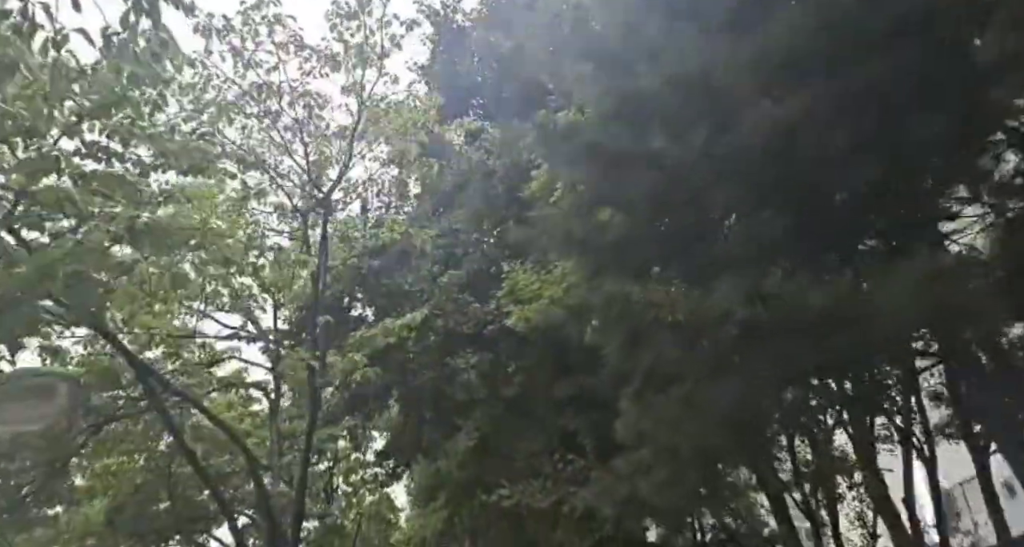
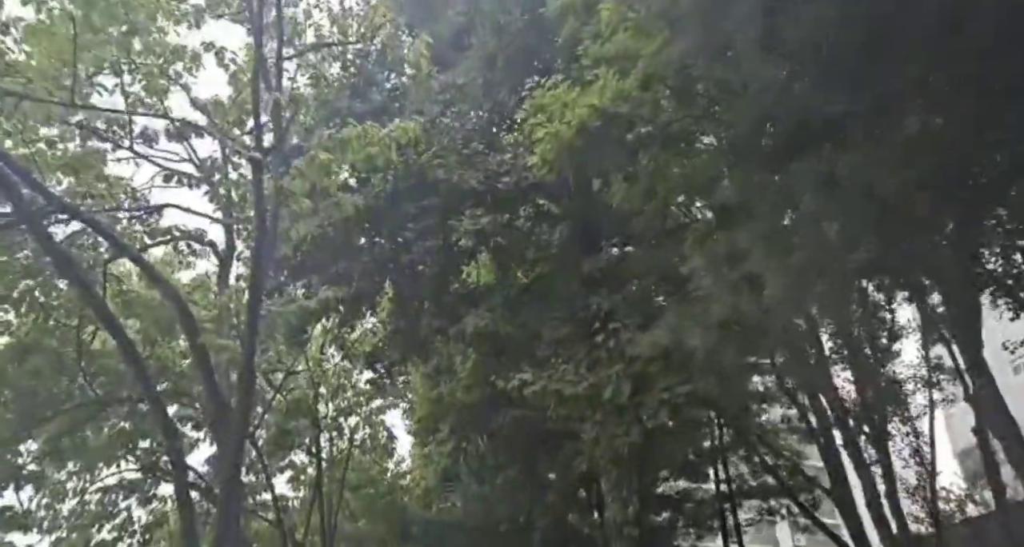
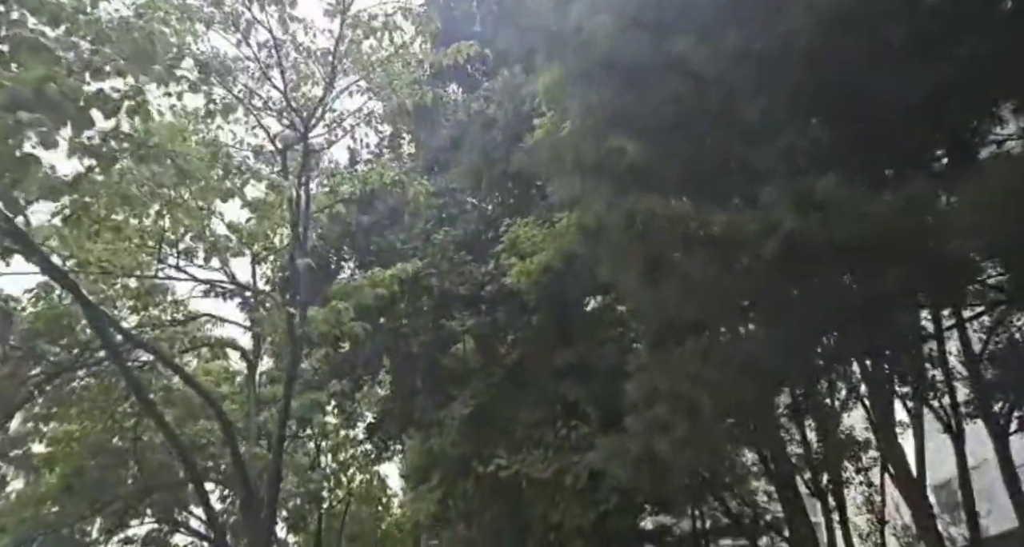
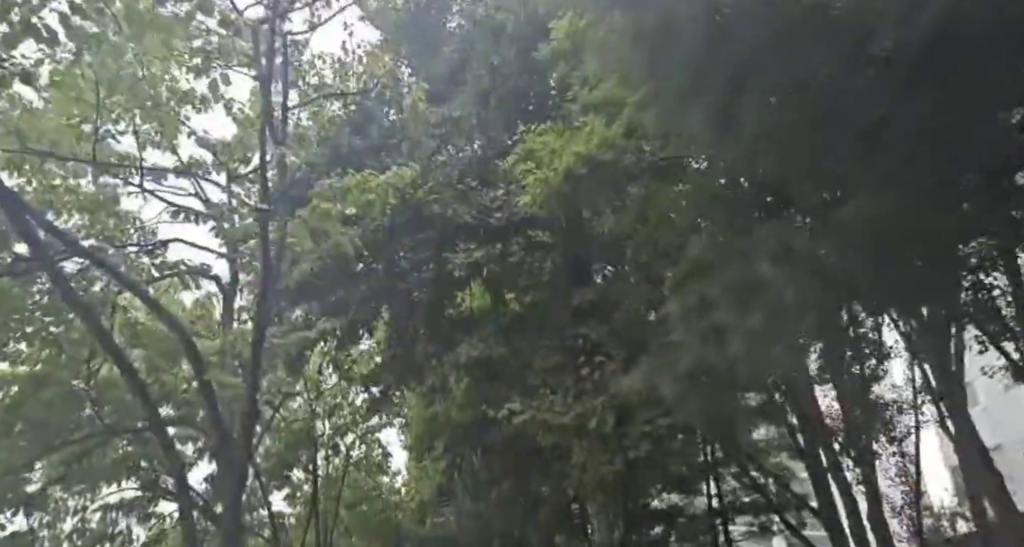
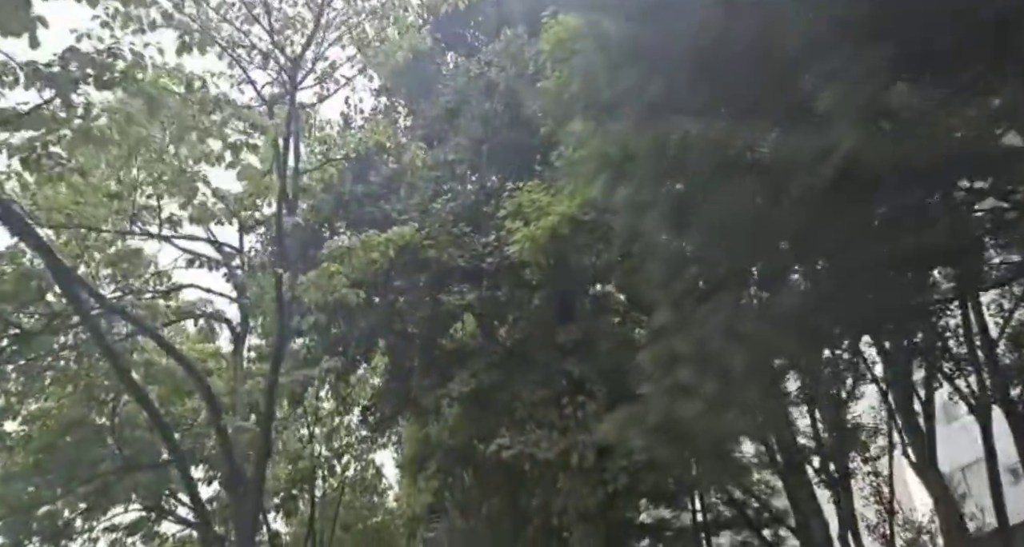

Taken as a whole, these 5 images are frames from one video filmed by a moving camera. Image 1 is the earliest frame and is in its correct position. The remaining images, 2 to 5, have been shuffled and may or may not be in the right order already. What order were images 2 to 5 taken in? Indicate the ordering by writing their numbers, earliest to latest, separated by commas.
3, 5, 4, 2
